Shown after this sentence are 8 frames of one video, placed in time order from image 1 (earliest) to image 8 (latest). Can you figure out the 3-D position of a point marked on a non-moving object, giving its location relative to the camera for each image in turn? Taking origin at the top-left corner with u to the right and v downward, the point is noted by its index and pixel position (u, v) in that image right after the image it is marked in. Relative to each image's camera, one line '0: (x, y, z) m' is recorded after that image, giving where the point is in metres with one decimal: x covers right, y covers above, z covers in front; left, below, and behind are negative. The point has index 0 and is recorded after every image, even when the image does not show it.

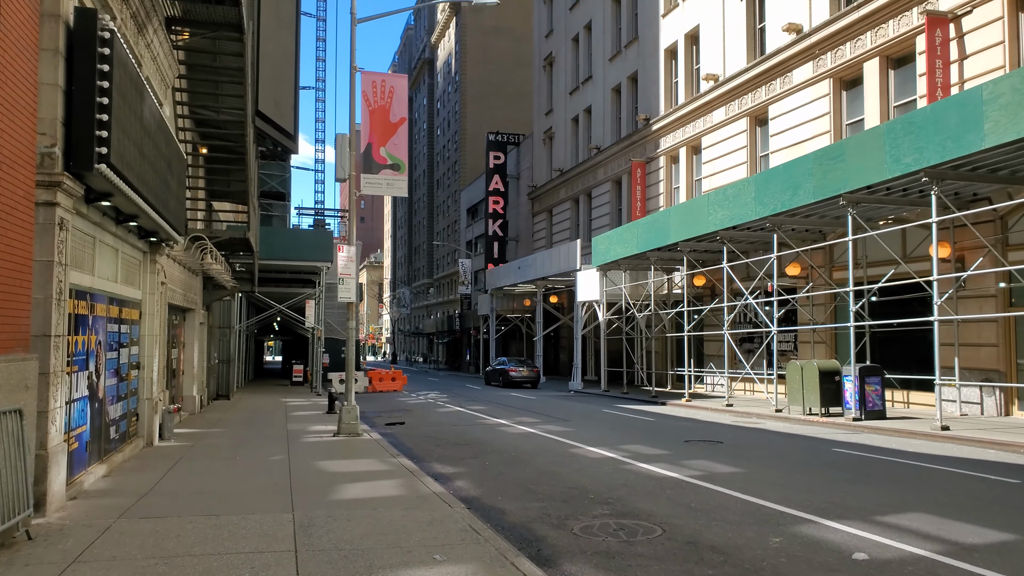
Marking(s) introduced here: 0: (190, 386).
0: (-7.8, -2.4, +17.8) m
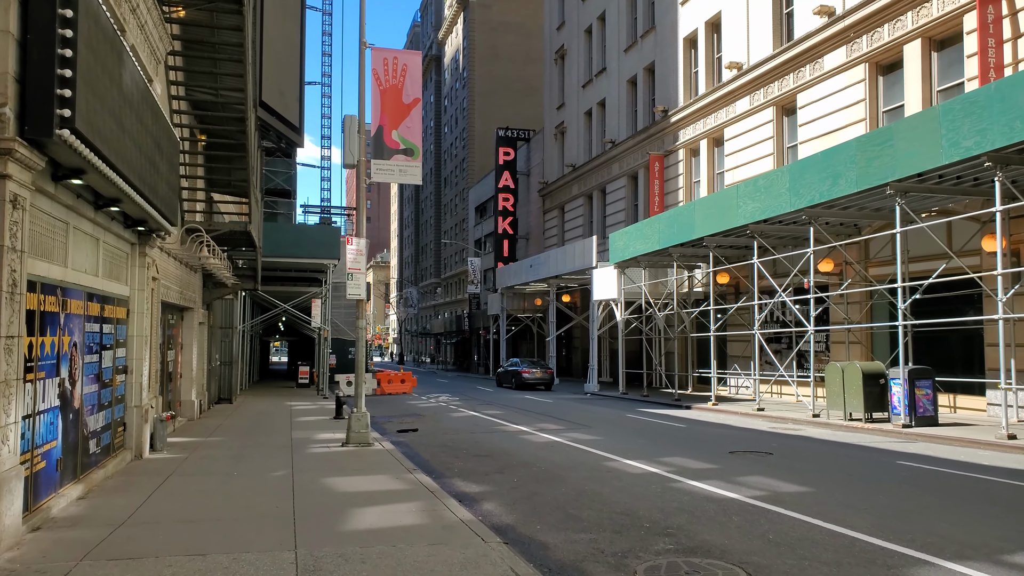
0: (-7.3, -2.3, +16.7) m
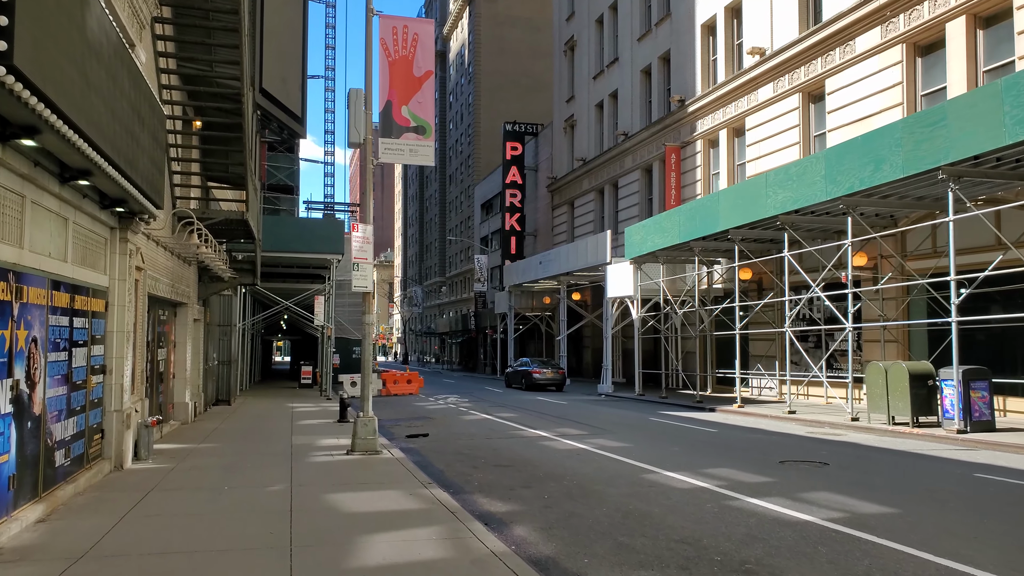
0: (-7.0, -2.2, +15.6) m
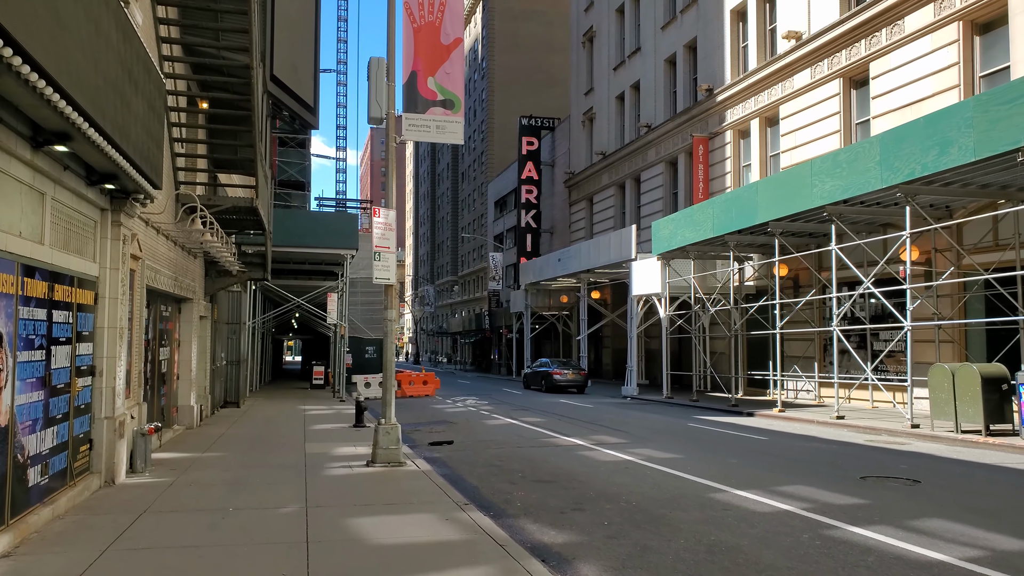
0: (-6.4, -2.1, +14.4) m
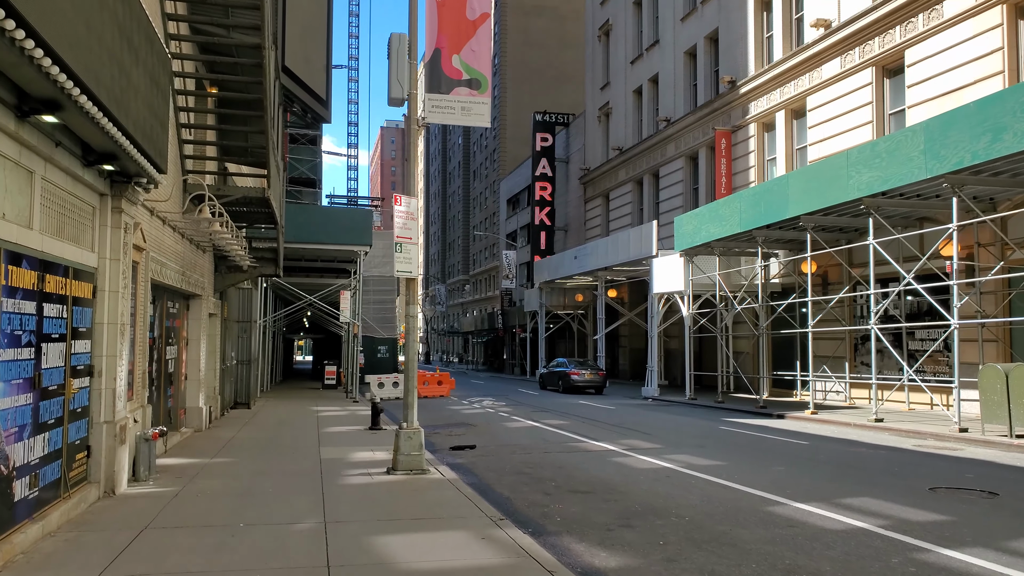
0: (-5.9, -2.0, +13.8) m
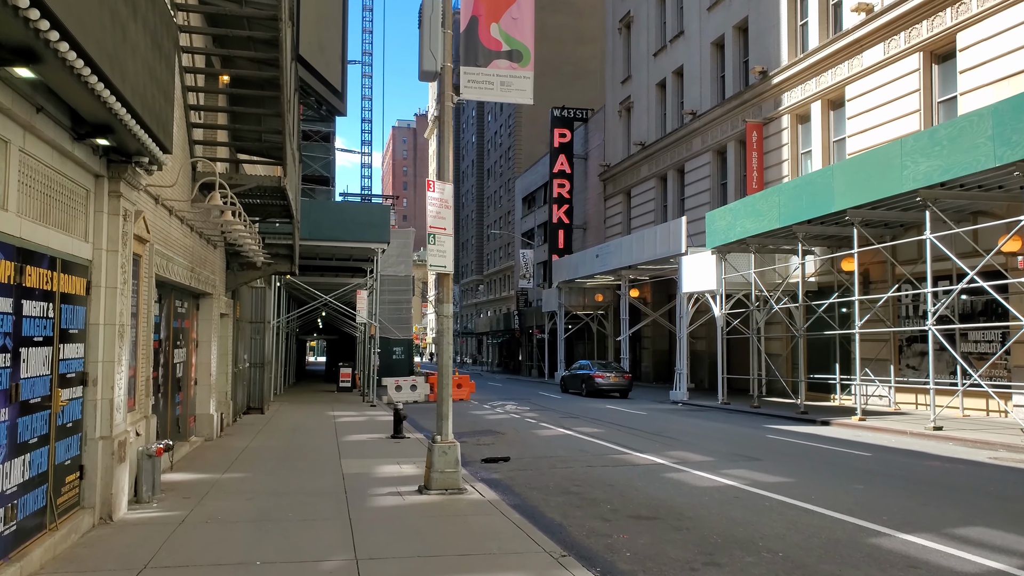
0: (-5.3, -2.0, +12.8) m
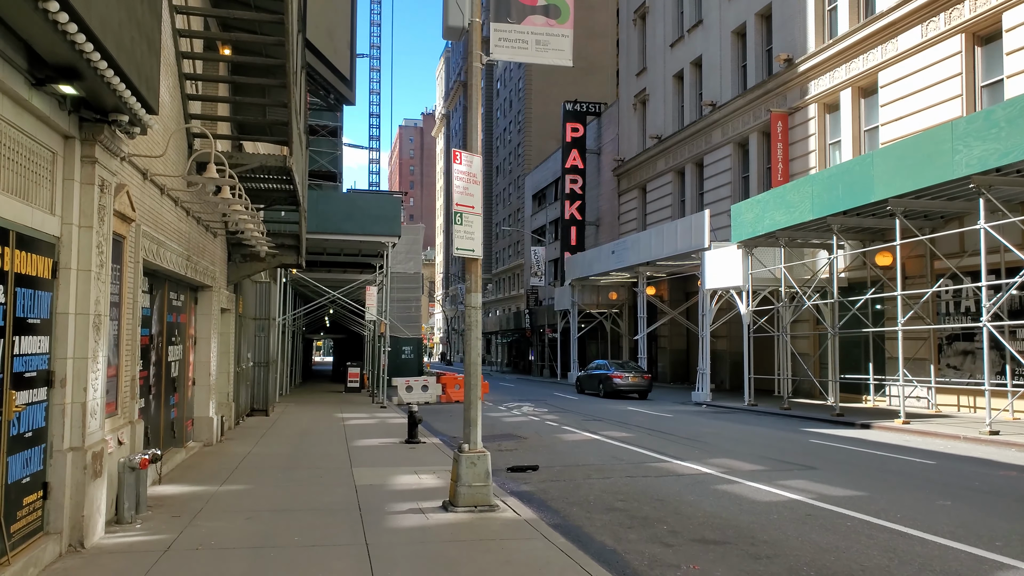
0: (-4.9, -1.8, +11.8) m
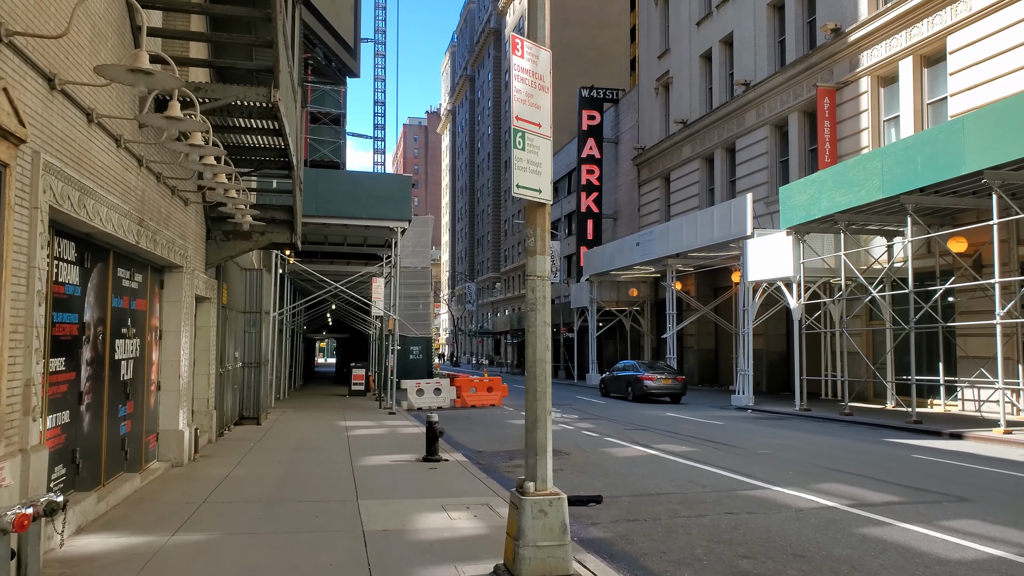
0: (-4.3, -1.6, +9.4) m
